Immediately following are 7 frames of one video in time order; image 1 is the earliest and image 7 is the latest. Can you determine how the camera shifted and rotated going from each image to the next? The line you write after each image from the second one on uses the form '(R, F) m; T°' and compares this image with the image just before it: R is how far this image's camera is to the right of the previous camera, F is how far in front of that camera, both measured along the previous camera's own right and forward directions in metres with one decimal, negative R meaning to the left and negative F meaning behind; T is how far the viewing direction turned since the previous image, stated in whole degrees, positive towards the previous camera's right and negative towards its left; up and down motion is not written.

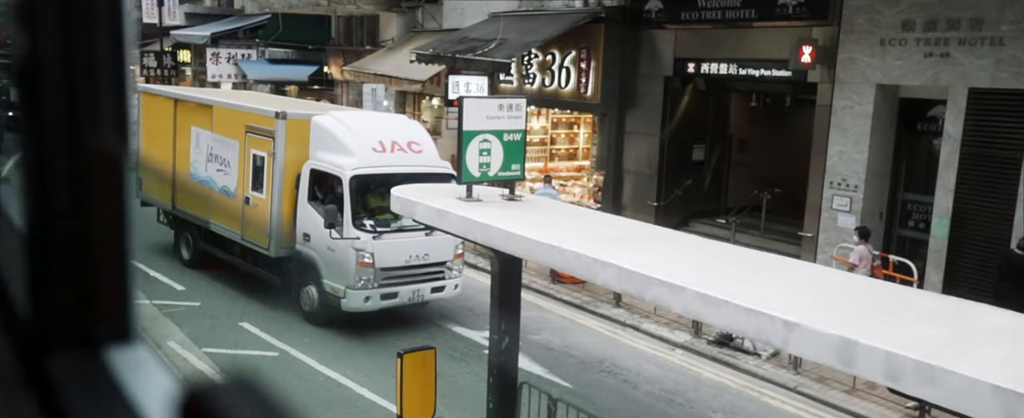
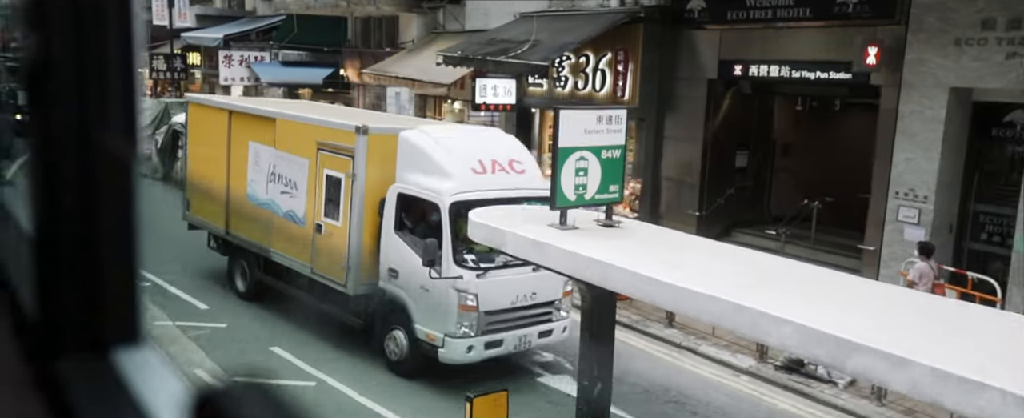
(-0.5, +0.7) m; 0°
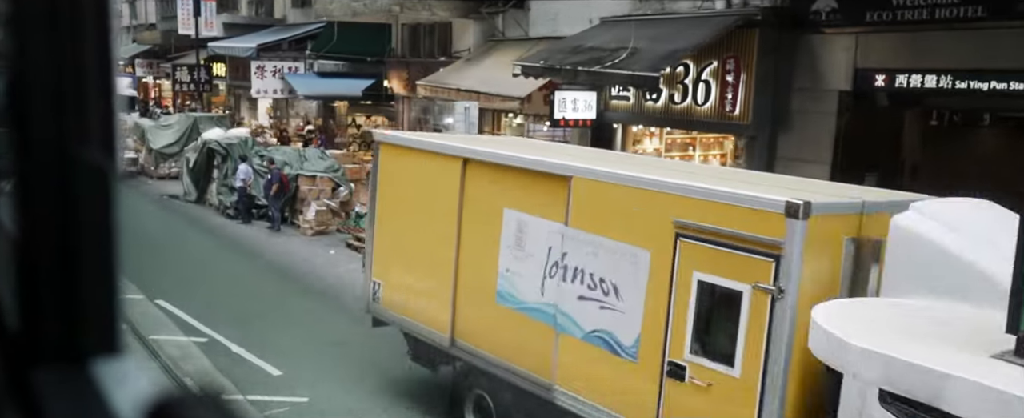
(-1.2, +1.7) m; 0°
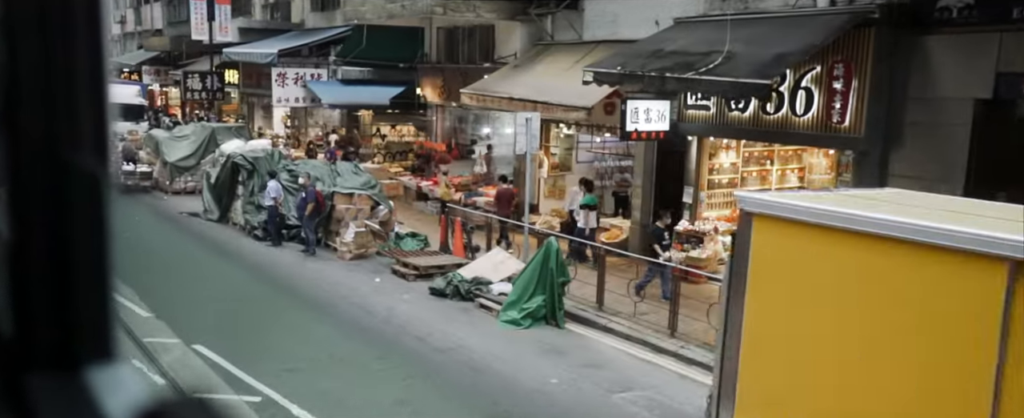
(-0.9, +1.5) m; 0°
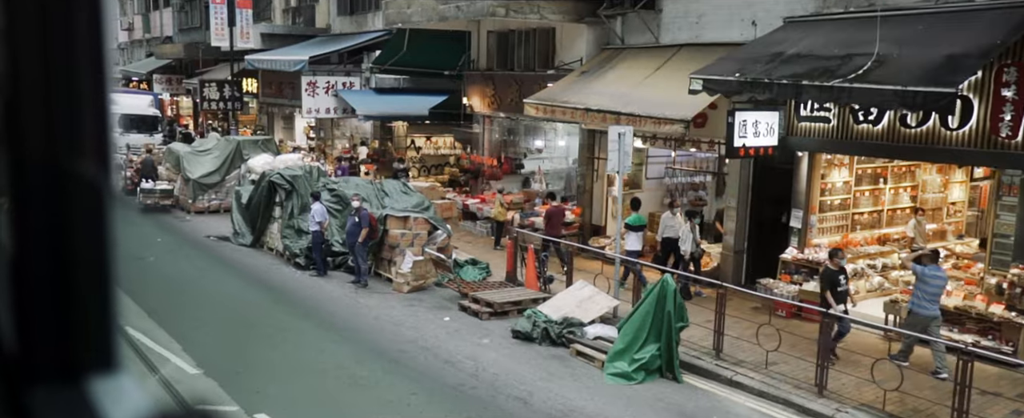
(-1.1, +1.7) m; 0°
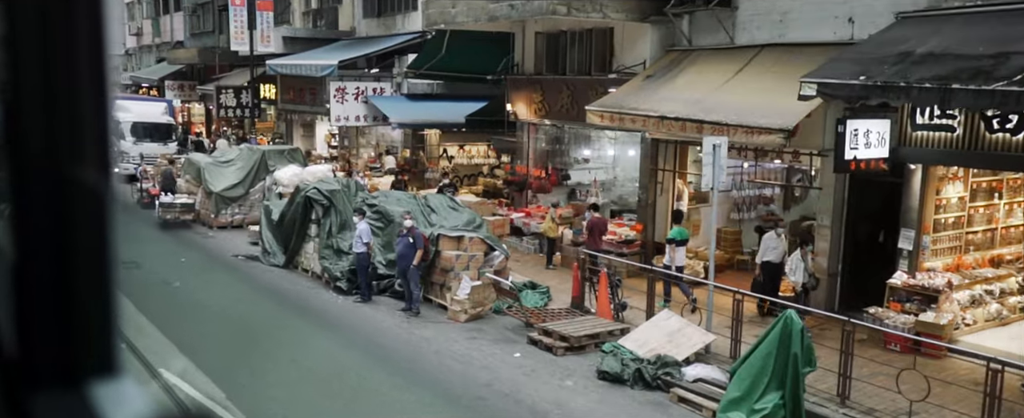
(-0.8, +1.3) m; 0°
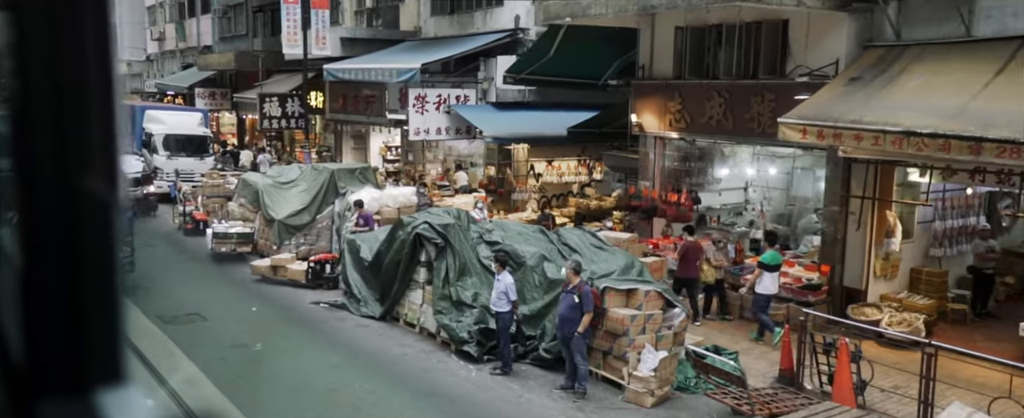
(-1.8, +3.0) m; -1°
